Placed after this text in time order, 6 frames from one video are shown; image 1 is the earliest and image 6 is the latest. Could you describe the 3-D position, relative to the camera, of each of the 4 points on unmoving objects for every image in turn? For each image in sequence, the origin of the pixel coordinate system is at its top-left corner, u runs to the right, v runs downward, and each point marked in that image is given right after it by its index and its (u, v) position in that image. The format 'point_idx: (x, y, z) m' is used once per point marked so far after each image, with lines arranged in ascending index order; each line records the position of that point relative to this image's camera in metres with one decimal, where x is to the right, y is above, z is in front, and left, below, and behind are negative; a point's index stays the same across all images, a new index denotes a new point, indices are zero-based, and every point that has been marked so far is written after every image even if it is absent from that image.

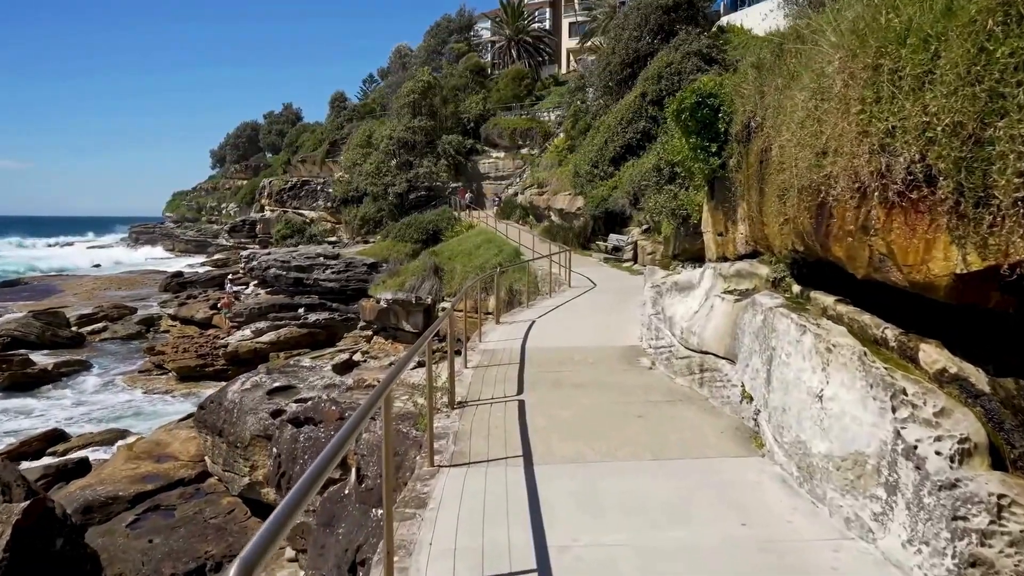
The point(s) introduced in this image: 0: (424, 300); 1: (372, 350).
0: (-2.5, -0.3, +18.3) m
1: (-4.0, -1.7, +18.4) m
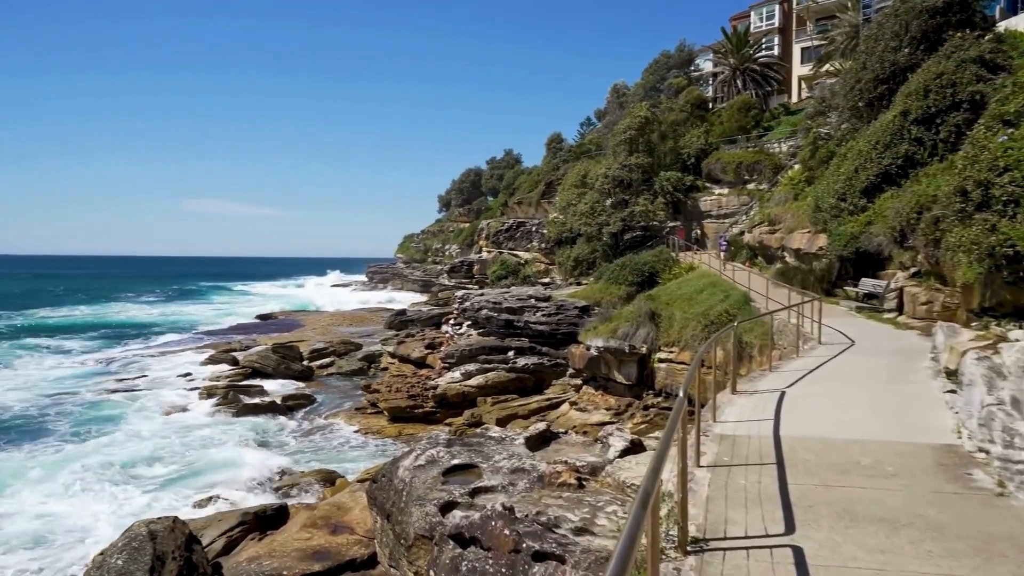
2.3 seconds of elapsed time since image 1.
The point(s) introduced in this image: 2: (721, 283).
0: (+3.3, -1.5, +16.3) m
1: (+1.8, -3.0, +16.8) m
2: (+5.7, +0.1, +17.2) m
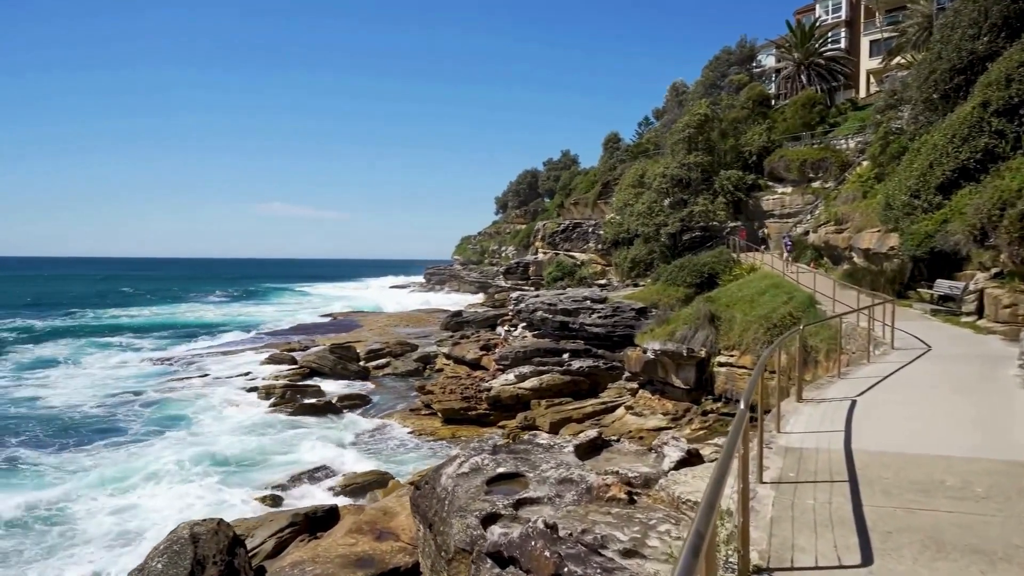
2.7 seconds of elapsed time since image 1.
0: (+4.6, -1.6, +15.7) m
1: (+3.2, -3.1, +16.4) m
2: (+7.1, +0.1, +16.4) m
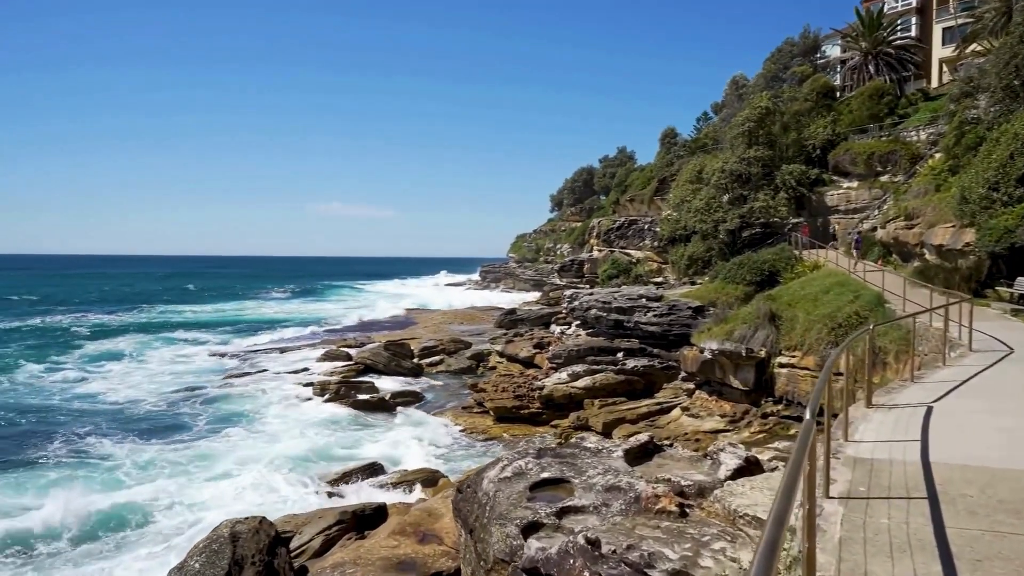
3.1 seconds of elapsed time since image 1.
0: (+5.9, -1.5, +15.1) m
1: (+4.5, -3.0, +15.8) m
2: (+8.4, +0.2, +15.6) m
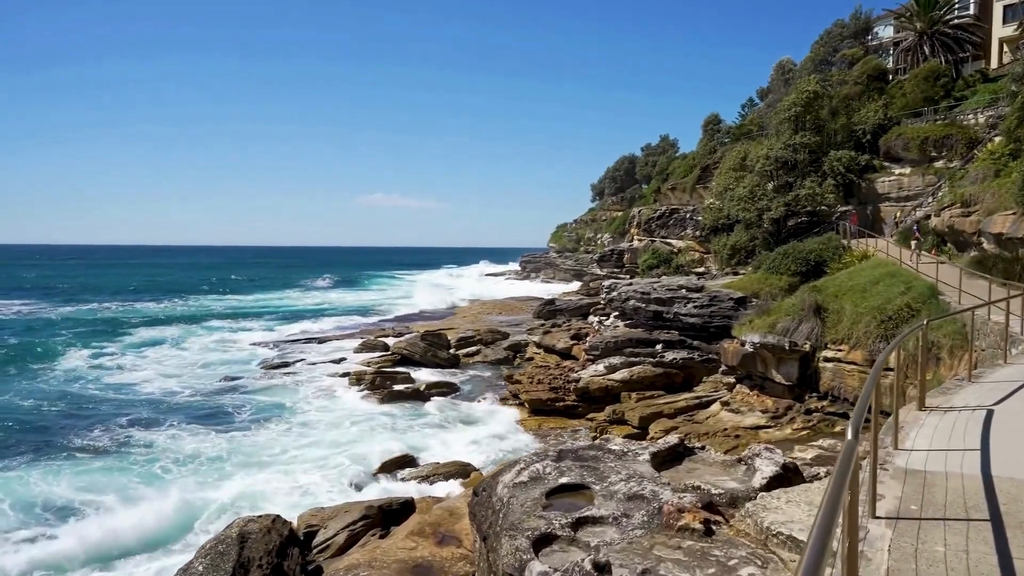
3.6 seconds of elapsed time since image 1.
0: (+6.6, -1.3, +14.5) m
1: (+5.4, -2.8, +15.3) m
2: (+9.2, +0.4, +14.7) m
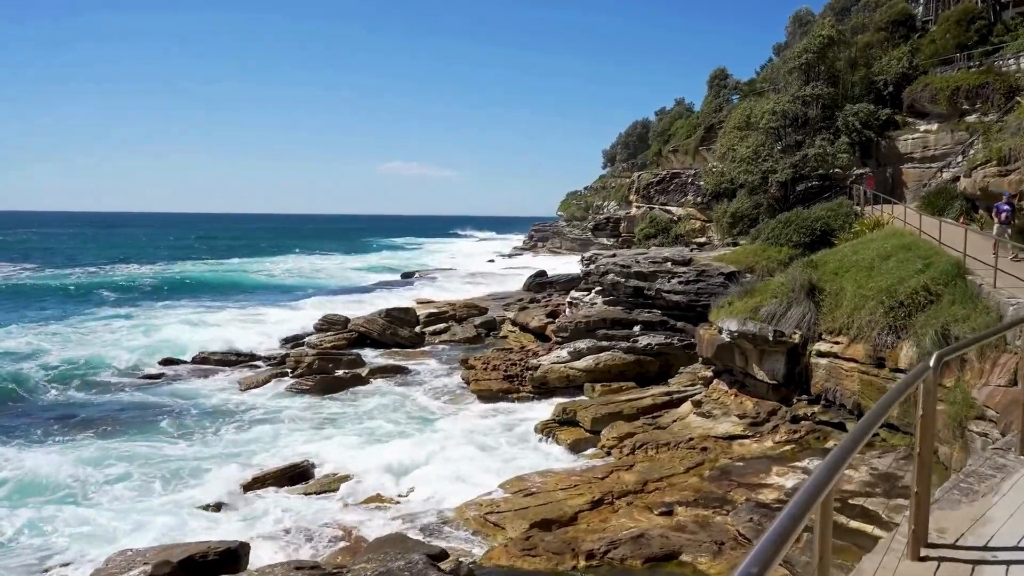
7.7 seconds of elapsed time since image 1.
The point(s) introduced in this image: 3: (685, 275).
0: (+5.1, -0.9, +11.7) m
1: (+3.9, -2.3, +12.6) m
2: (+7.7, +0.8, +11.8) m
3: (+5.0, +0.4, +18.4) m
